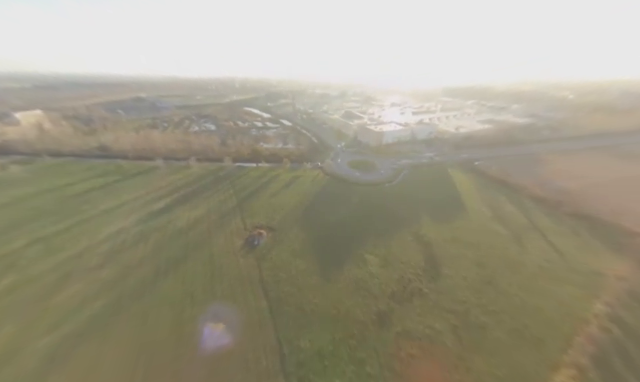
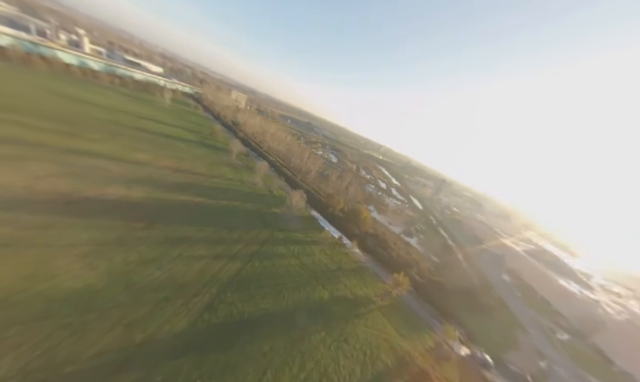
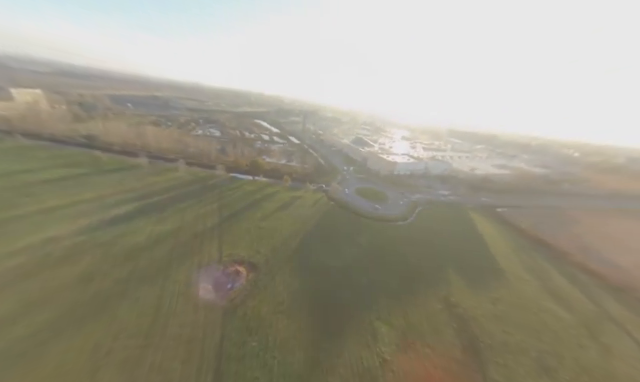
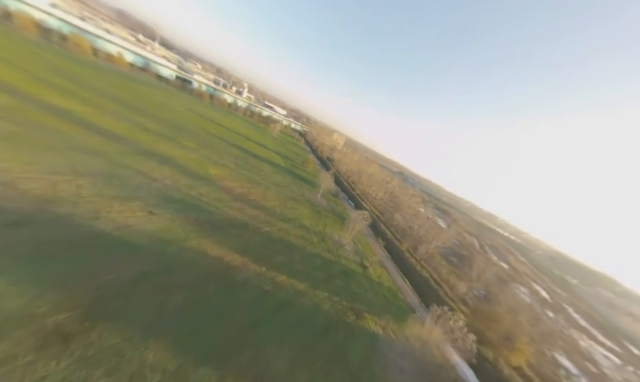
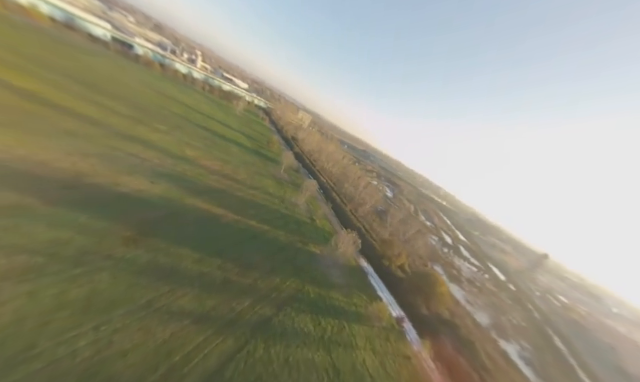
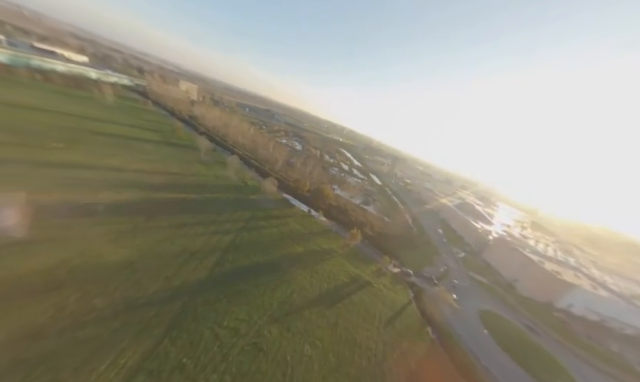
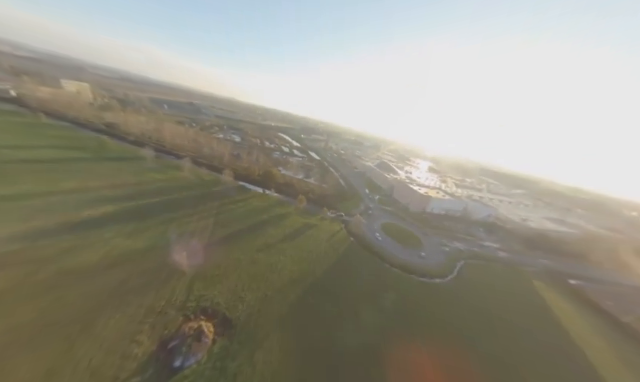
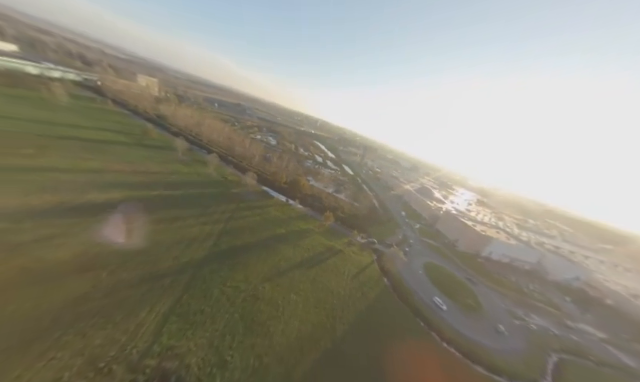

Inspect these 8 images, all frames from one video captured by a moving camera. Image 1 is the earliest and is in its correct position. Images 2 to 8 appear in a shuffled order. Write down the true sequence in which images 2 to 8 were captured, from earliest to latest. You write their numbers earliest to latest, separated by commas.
3, 7, 8, 6, 2, 5, 4
